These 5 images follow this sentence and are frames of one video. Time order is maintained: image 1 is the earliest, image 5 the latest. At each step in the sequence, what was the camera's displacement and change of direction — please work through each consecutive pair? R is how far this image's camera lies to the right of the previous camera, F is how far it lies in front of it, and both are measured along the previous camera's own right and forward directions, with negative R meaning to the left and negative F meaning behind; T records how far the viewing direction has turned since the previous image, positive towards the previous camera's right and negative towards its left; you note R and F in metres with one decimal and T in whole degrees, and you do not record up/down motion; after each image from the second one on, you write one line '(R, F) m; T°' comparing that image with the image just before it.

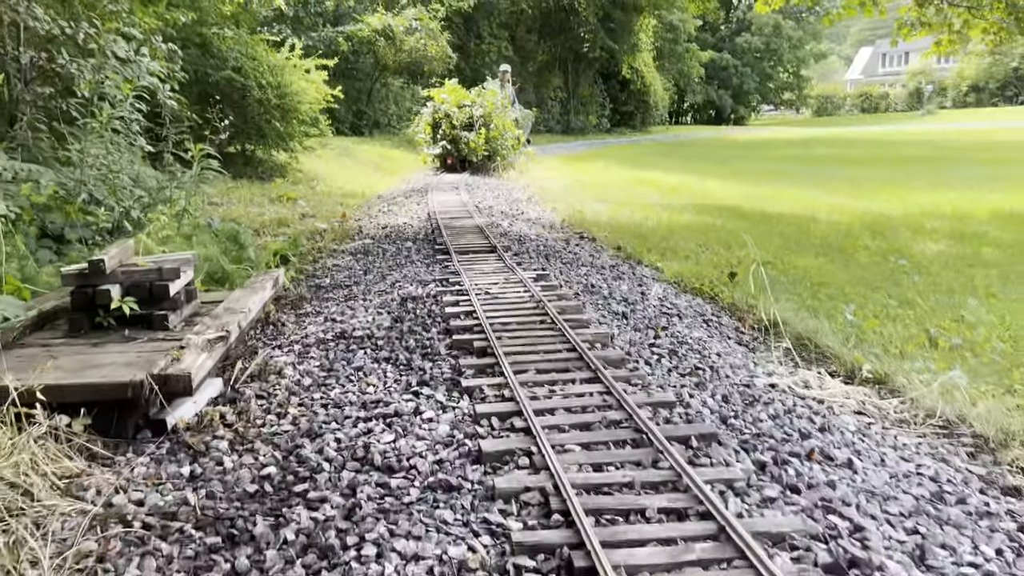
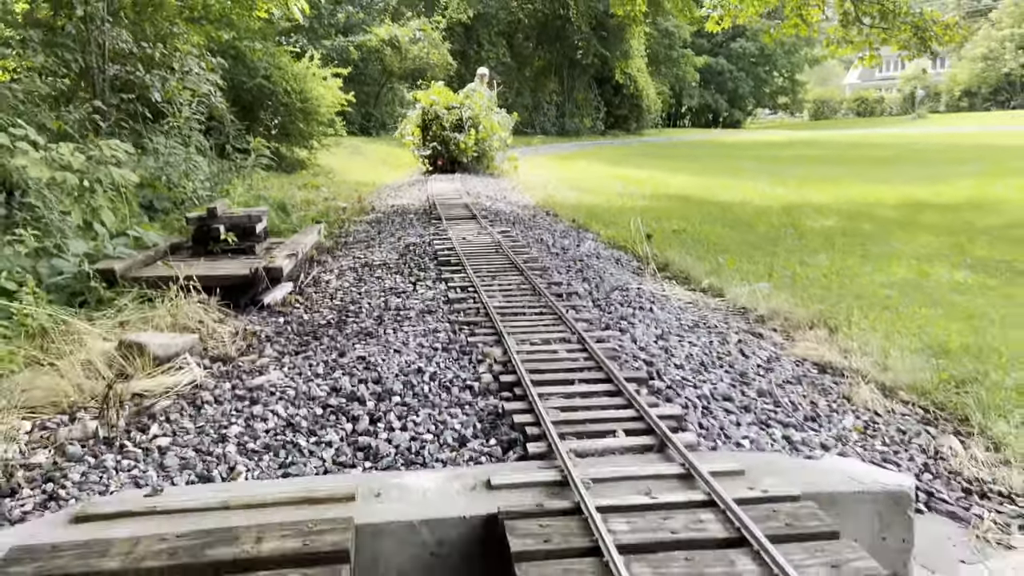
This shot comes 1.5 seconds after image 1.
(+0.4, -2.7) m; 0°
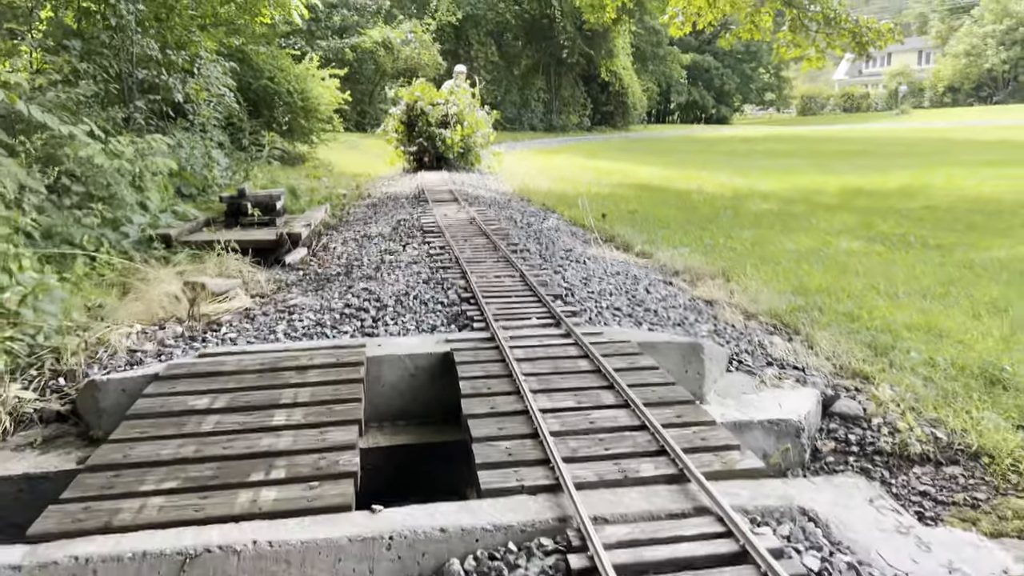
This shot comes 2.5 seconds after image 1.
(+0.3, -1.9) m; 0°
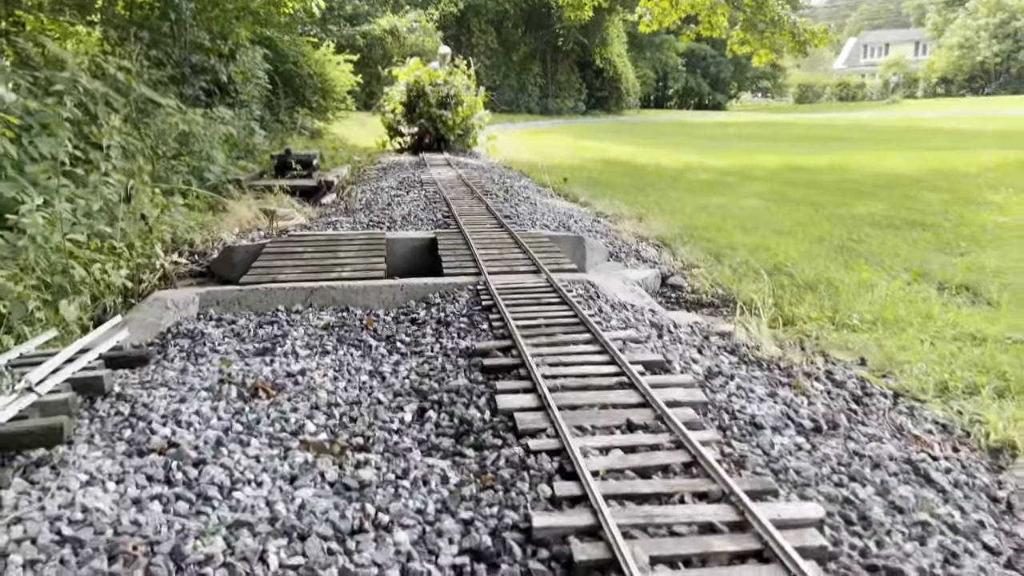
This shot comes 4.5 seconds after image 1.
(+0.4, -3.2) m; 0°
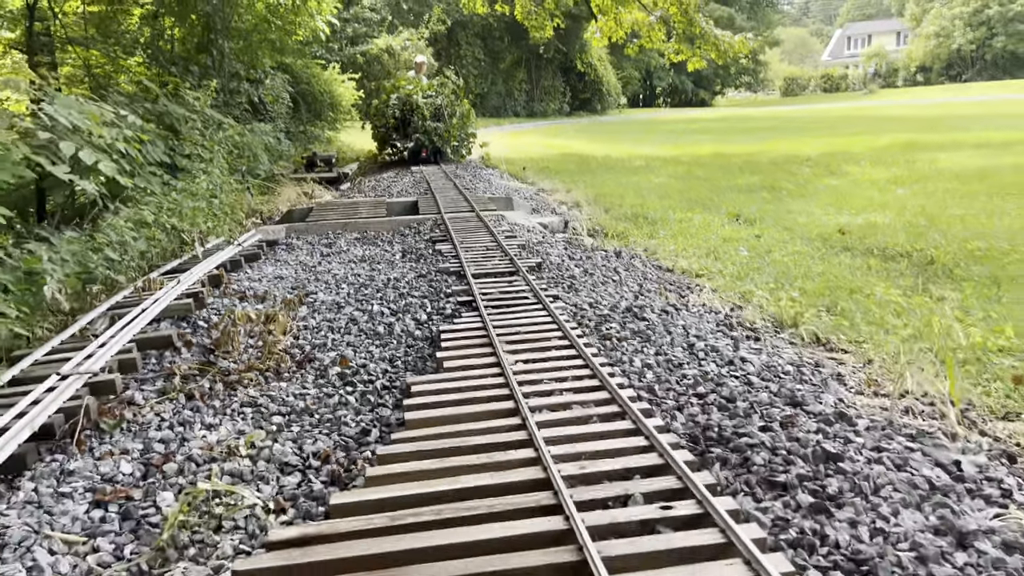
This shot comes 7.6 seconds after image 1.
(+0.8, -4.6) m; 0°
